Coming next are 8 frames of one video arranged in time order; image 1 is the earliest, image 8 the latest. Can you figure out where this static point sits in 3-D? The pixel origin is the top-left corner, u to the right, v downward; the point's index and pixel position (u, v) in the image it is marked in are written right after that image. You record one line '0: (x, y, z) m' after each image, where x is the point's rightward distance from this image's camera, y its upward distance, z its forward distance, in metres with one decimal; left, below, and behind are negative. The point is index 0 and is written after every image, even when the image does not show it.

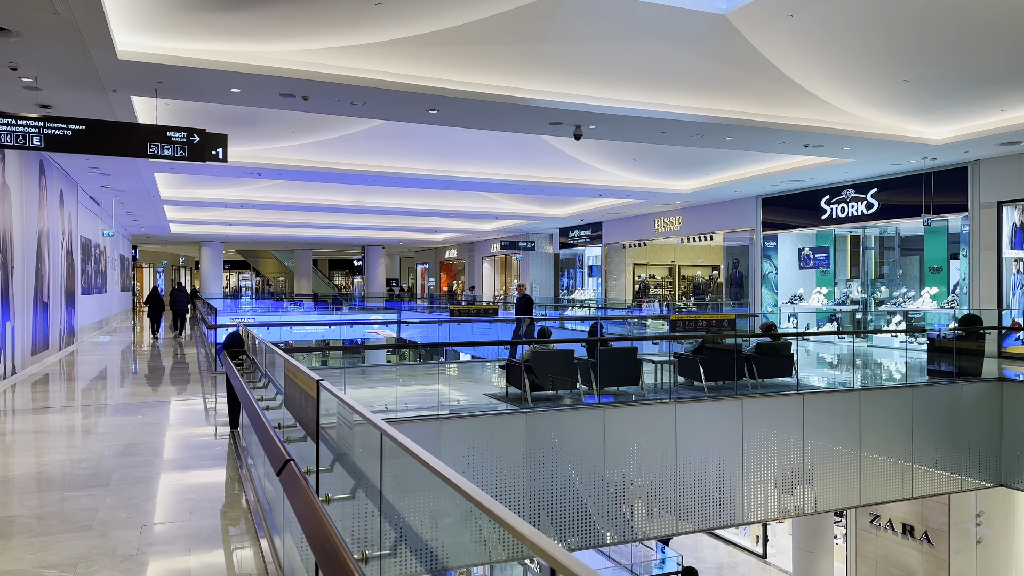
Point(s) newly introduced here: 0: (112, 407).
0: (-4.6, -1.4, +8.5) m
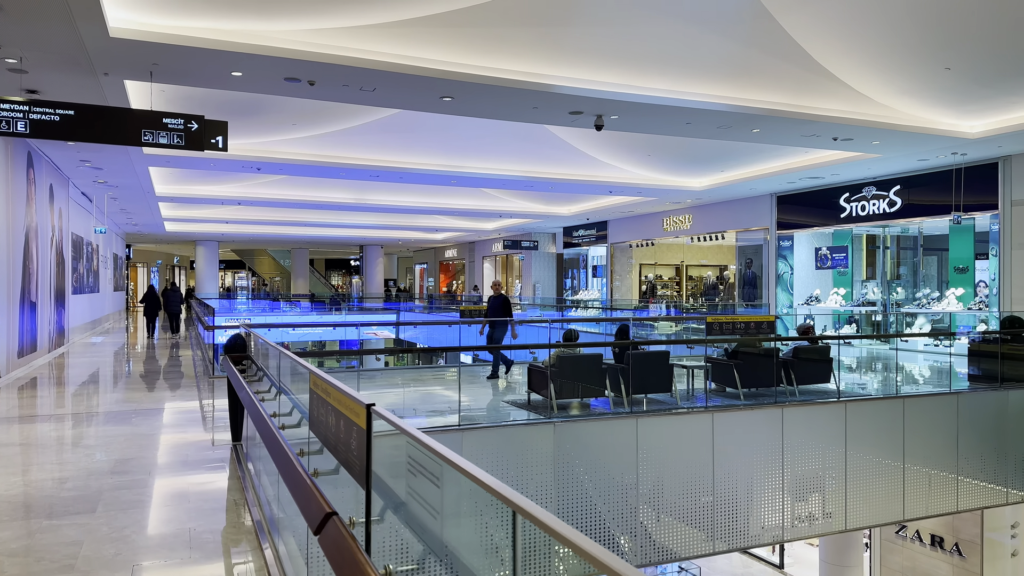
0: (-4.4, -1.4, +7.9) m
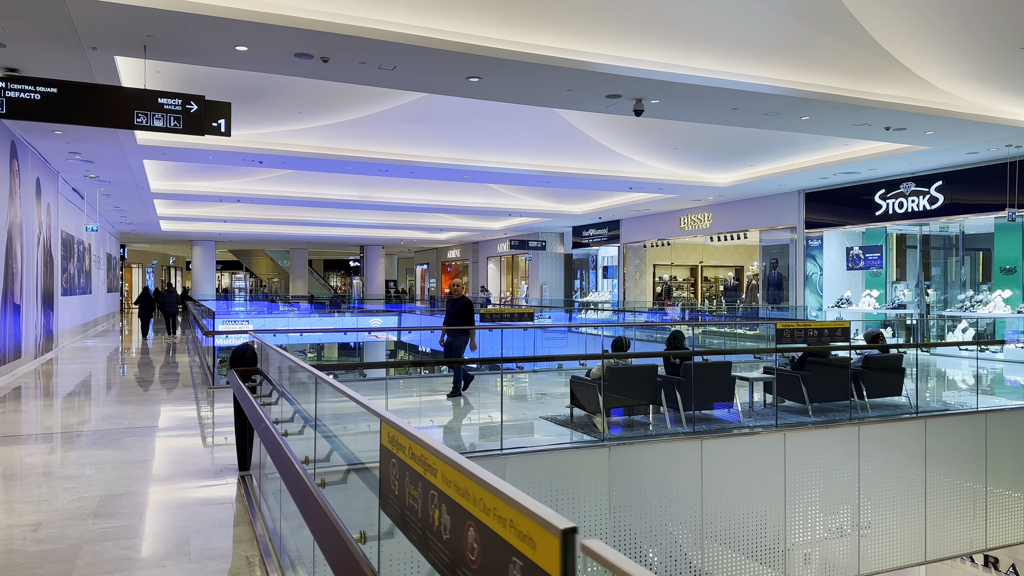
0: (-4.0, -1.4, +6.9) m
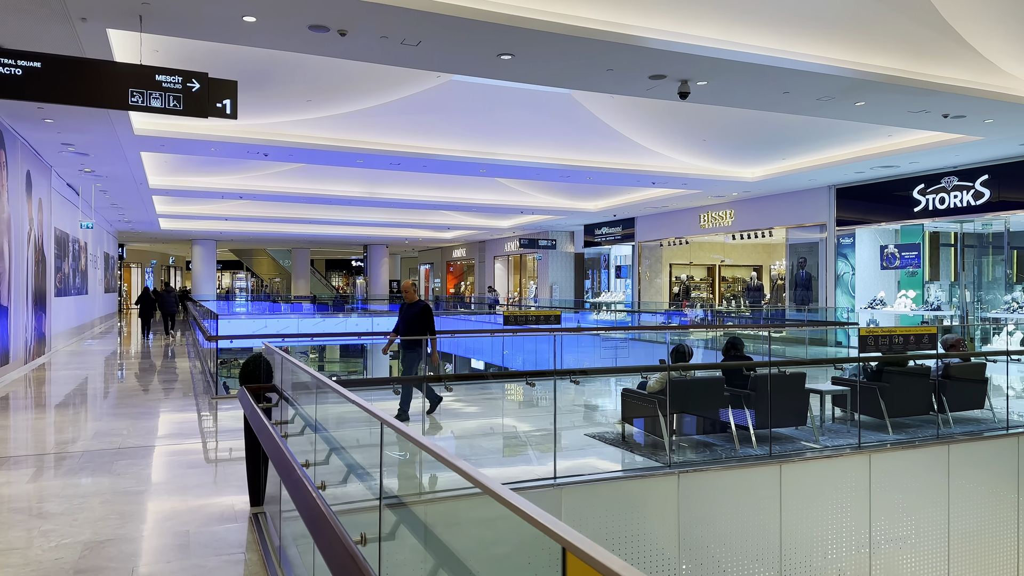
0: (-3.6, -1.4, +6.1) m
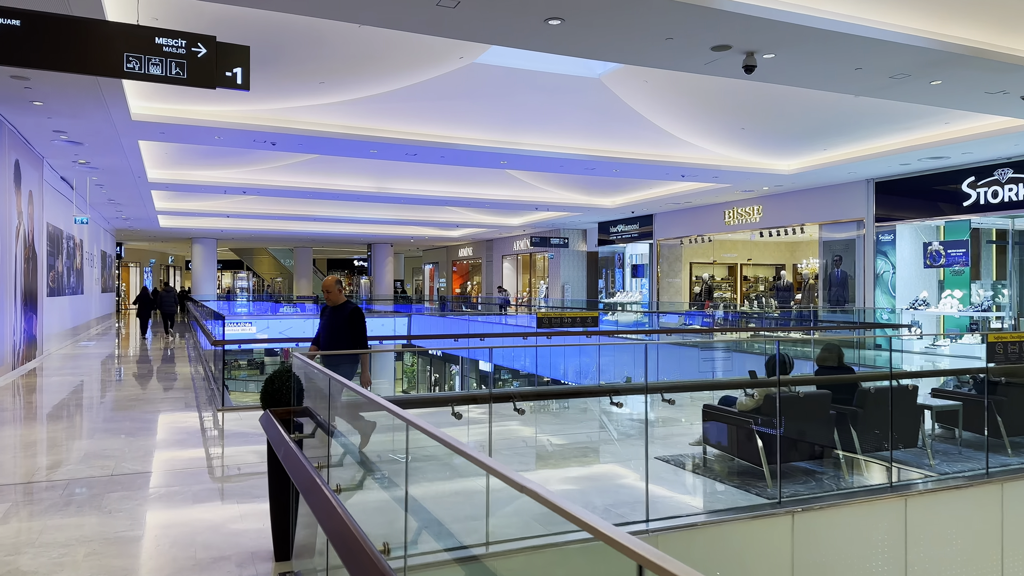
0: (-3.2, -1.4, +5.2) m
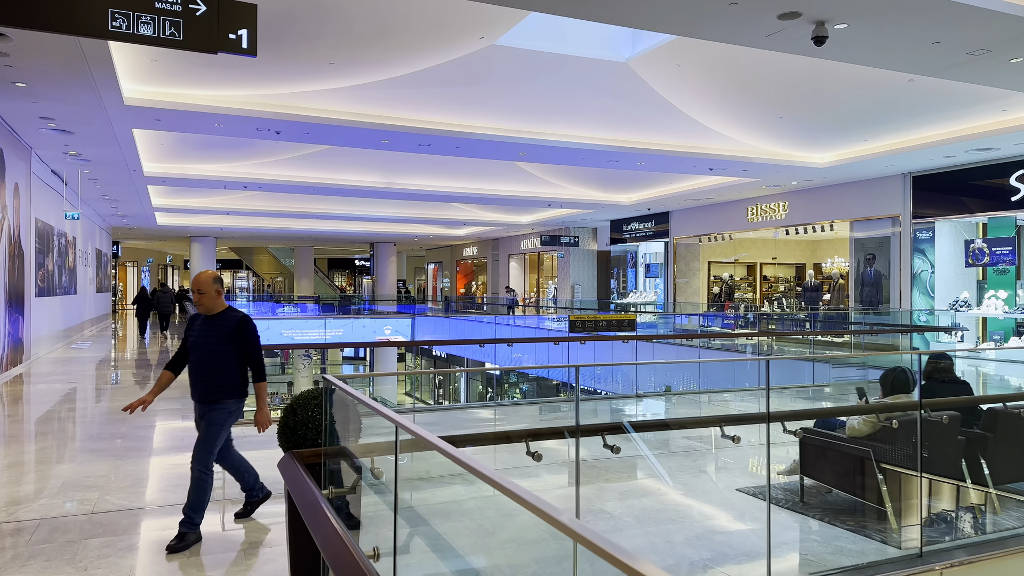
0: (-2.8, -1.4, +4.4) m
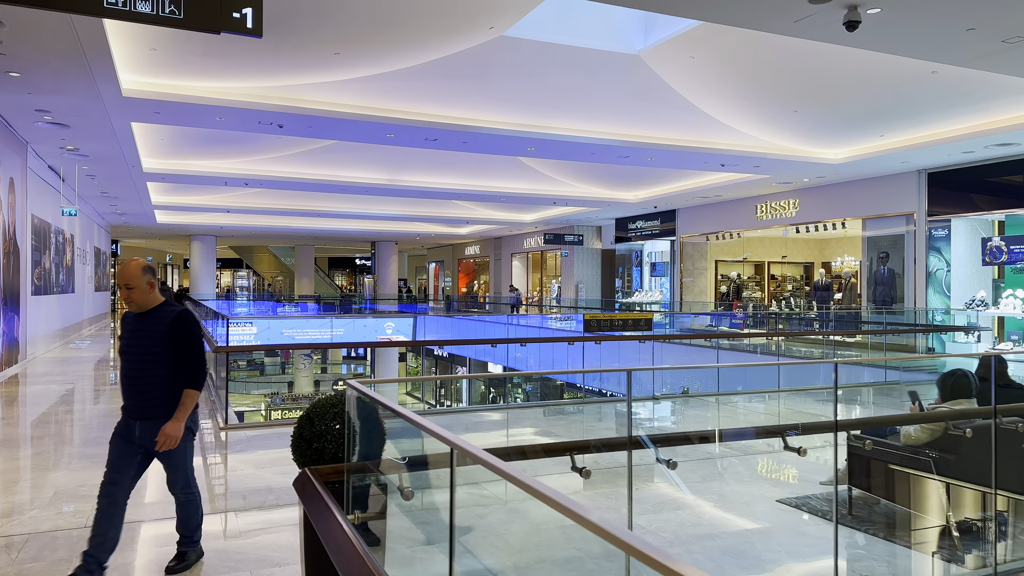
0: (-2.7, -1.3, +4.1) m
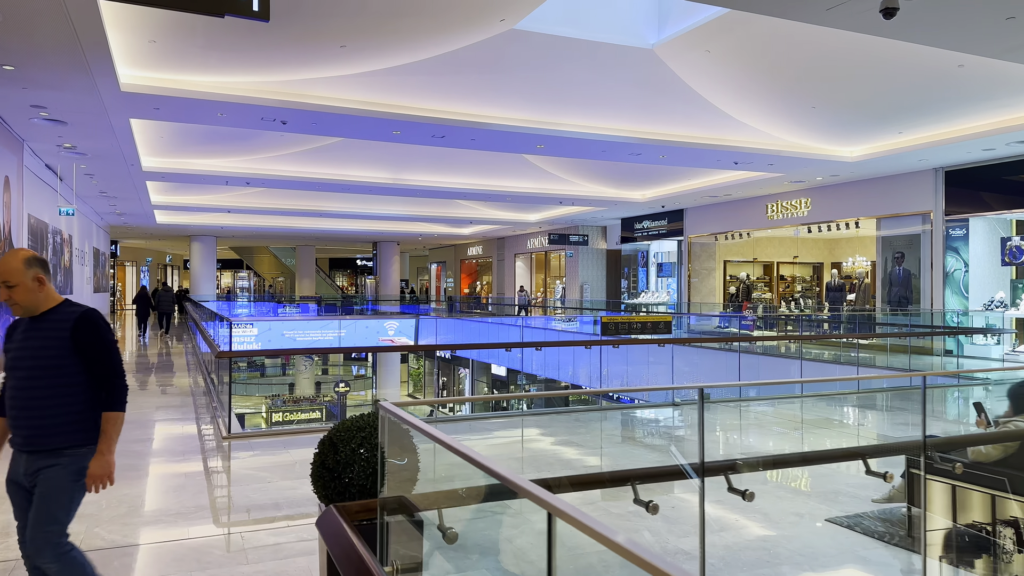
0: (-2.6, -1.4, +3.8) m
